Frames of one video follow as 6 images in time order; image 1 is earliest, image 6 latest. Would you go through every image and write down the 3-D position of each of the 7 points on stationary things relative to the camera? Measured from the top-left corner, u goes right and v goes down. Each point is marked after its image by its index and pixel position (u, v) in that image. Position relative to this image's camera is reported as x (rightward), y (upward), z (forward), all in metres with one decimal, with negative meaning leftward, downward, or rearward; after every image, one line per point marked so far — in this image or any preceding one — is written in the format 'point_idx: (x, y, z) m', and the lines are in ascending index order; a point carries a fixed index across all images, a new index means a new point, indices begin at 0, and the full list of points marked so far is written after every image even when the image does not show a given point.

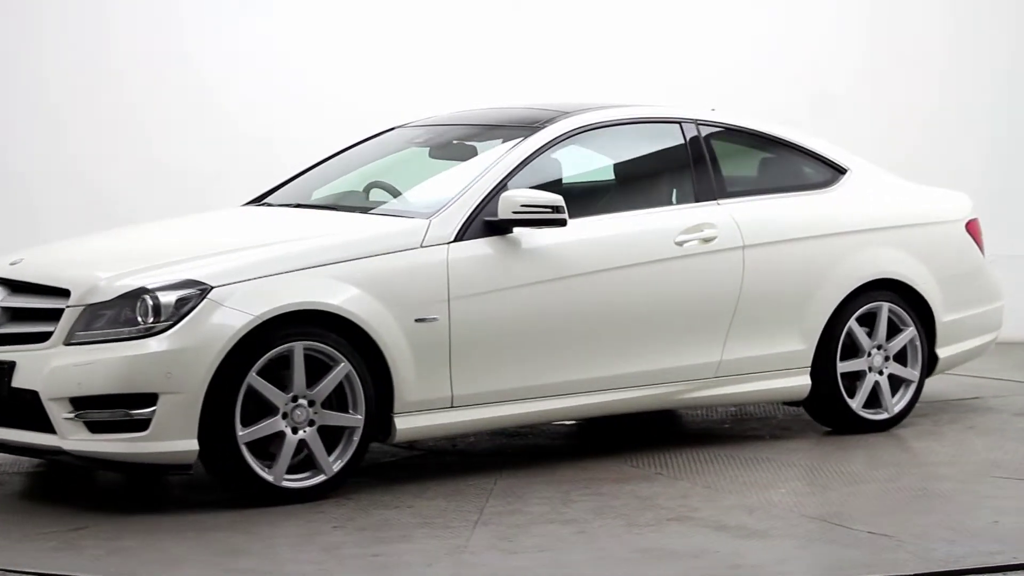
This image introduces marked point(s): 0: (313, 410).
0: (-0.7, -0.4, +4.6) m
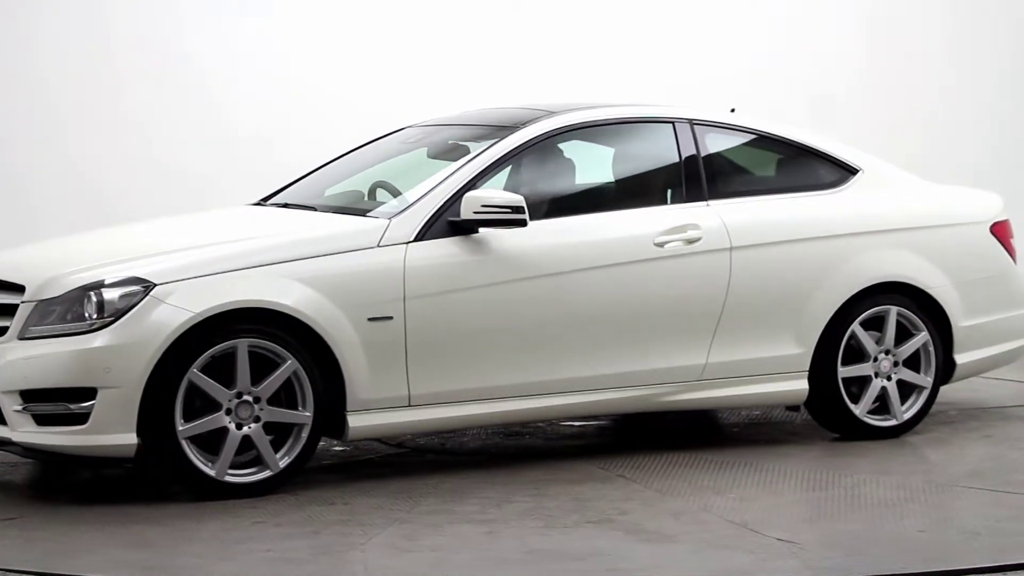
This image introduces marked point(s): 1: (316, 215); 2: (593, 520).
0: (-0.9, -0.4, +4.6) m
1: (-0.8, +0.3, +5.3) m
2: (+0.2, -0.7, +4.1) m
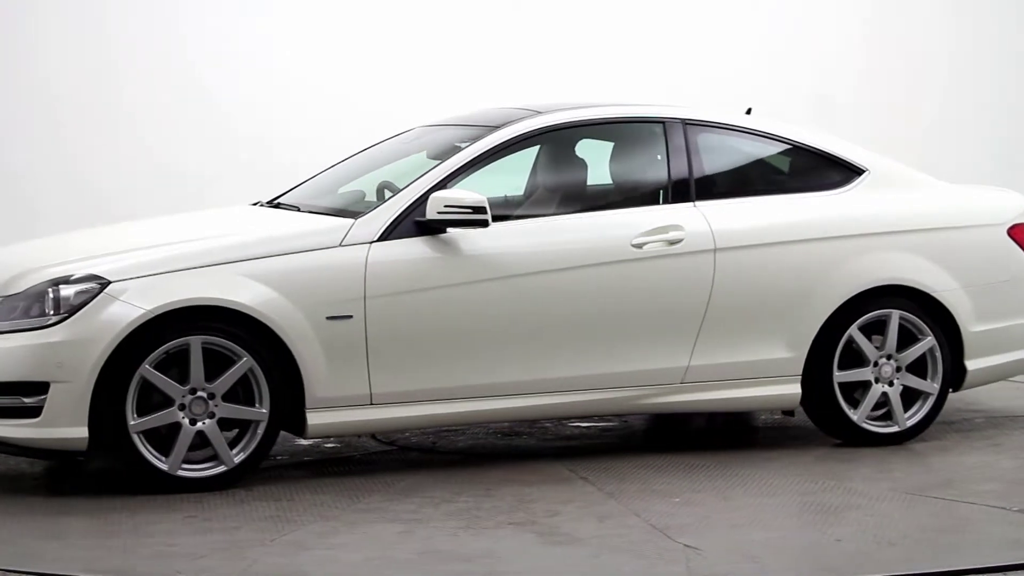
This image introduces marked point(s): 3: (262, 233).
0: (-1.1, -0.4, +4.7) m
1: (-0.9, +0.3, +5.3) m
2: (0.0, -0.7, +4.1) m
3: (-0.9, +0.2, +4.9) m
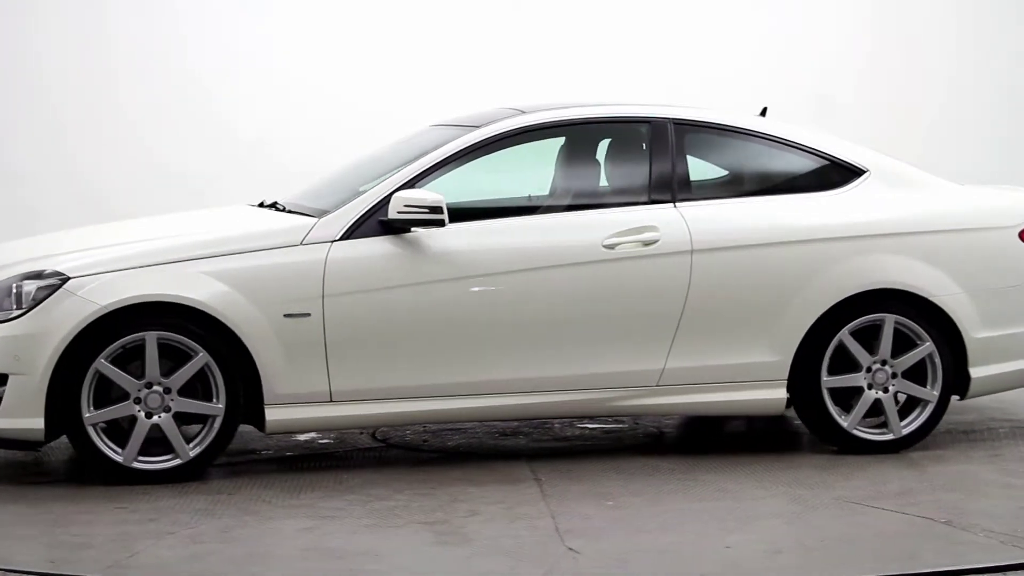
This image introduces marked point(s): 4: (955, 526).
0: (-1.2, -0.4, +4.8) m
1: (-1.0, +0.3, +5.5) m
2: (-0.3, -0.7, +4.1) m
3: (-1.1, +0.2, +5.0) m
4: (+1.3, -0.7, +3.8) m
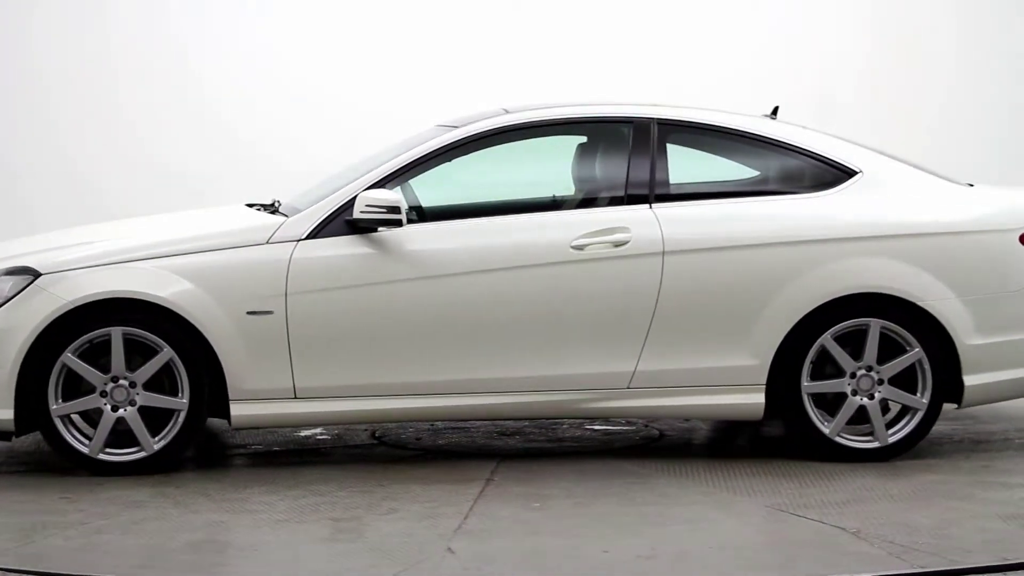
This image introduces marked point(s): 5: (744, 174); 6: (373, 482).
0: (-1.4, -0.4, +5.0) m
1: (-1.1, +0.3, +5.6) m
2: (-0.5, -0.7, +4.1) m
3: (-1.2, +0.2, +5.1) m
4: (+1.0, -0.7, +3.7) m
5: (+1.0, +0.5, +5.6) m
6: (-0.5, -0.7, +4.9) m
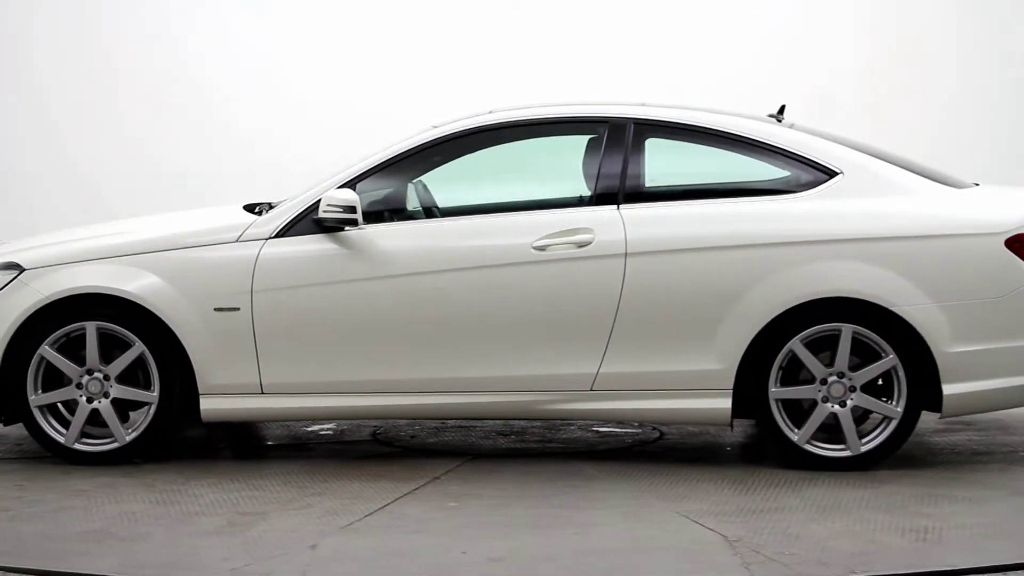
0: (-1.6, -0.4, +5.2) m
1: (-1.2, +0.3, +5.8) m
2: (-0.8, -0.7, +4.2) m
3: (-1.4, +0.2, +5.3) m
4: (+0.6, -0.7, +3.7) m
5: (+0.8, +0.5, +5.5) m
6: (-0.7, -0.7, +5.0) m
